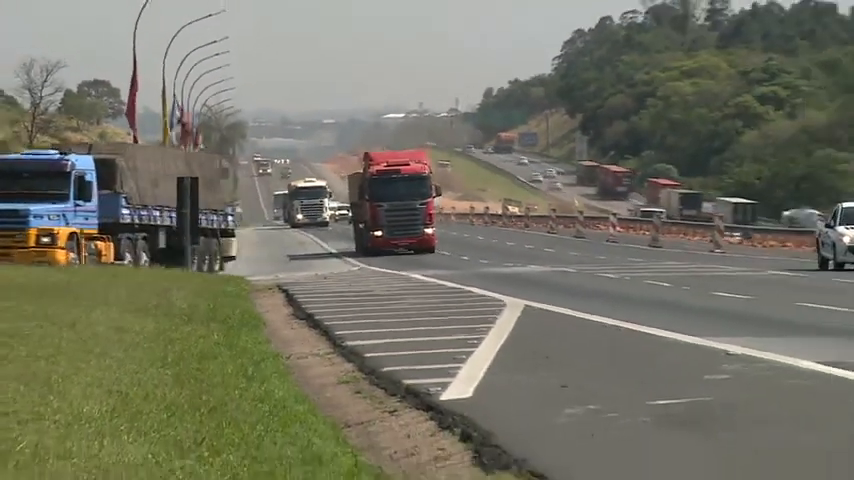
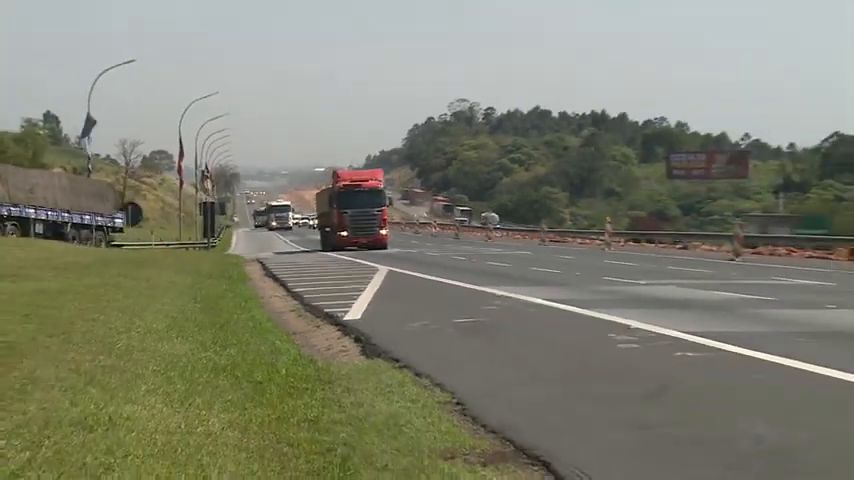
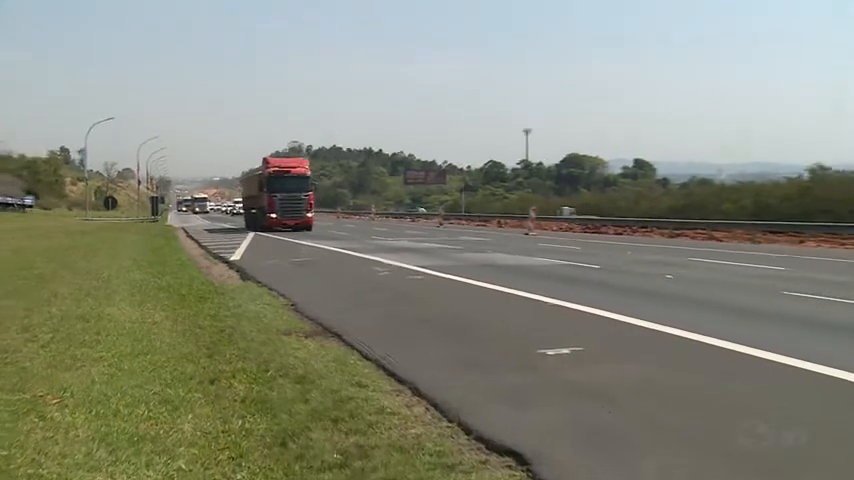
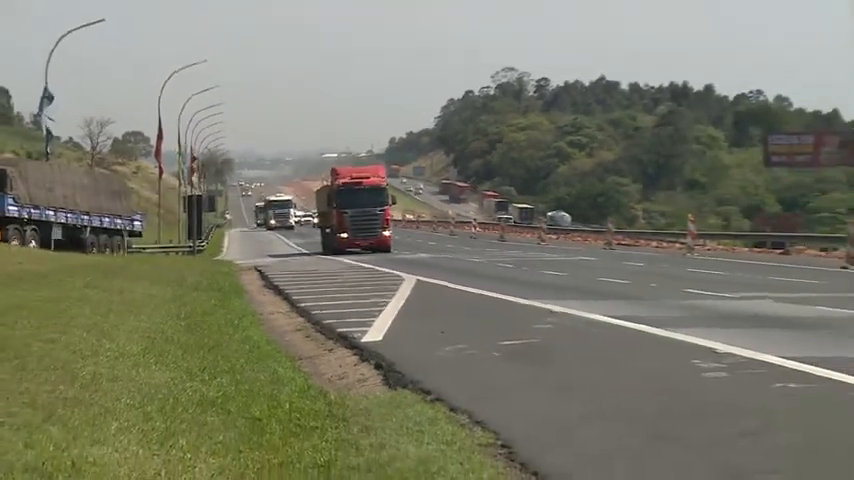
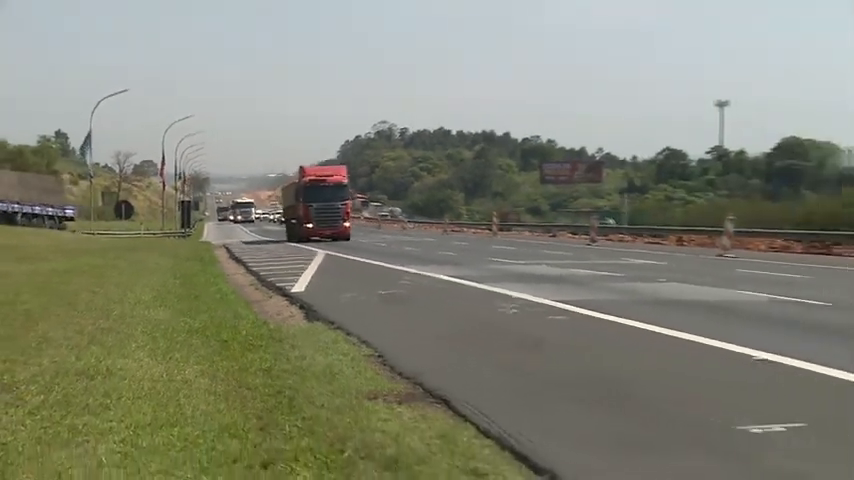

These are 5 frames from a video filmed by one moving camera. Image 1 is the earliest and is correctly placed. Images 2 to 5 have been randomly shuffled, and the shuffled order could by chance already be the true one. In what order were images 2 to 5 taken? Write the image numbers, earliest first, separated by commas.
4, 2, 5, 3
